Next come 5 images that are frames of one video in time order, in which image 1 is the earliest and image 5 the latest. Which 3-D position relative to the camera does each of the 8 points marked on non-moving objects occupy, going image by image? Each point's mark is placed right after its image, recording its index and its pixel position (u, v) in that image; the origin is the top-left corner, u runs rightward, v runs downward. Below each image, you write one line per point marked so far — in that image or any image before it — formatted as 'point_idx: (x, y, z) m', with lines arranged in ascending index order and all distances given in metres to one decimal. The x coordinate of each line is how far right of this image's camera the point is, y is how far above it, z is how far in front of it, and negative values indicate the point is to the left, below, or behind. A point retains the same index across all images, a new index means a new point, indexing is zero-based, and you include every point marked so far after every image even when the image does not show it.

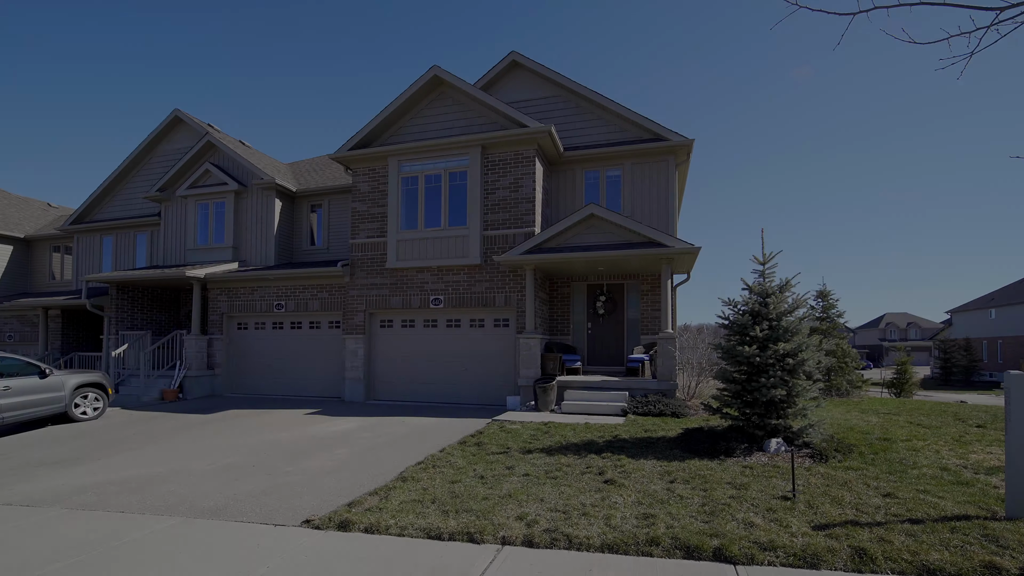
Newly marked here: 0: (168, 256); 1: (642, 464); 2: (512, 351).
0: (-11.2, +1.0, +18.2) m
1: (+1.6, -2.2, +7.0) m
2: (0.0, -1.6, +13.6) m
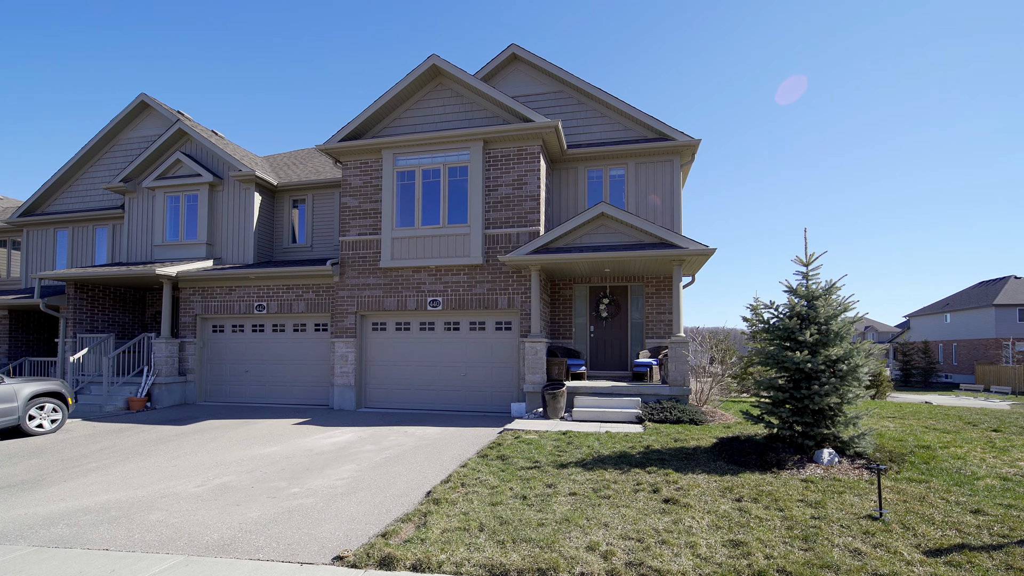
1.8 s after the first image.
0: (-11.3, +1.1, +16.8) m
1: (+2.1, -2.2, +6.4) m
2: (+0.1, -1.6, +12.9) m
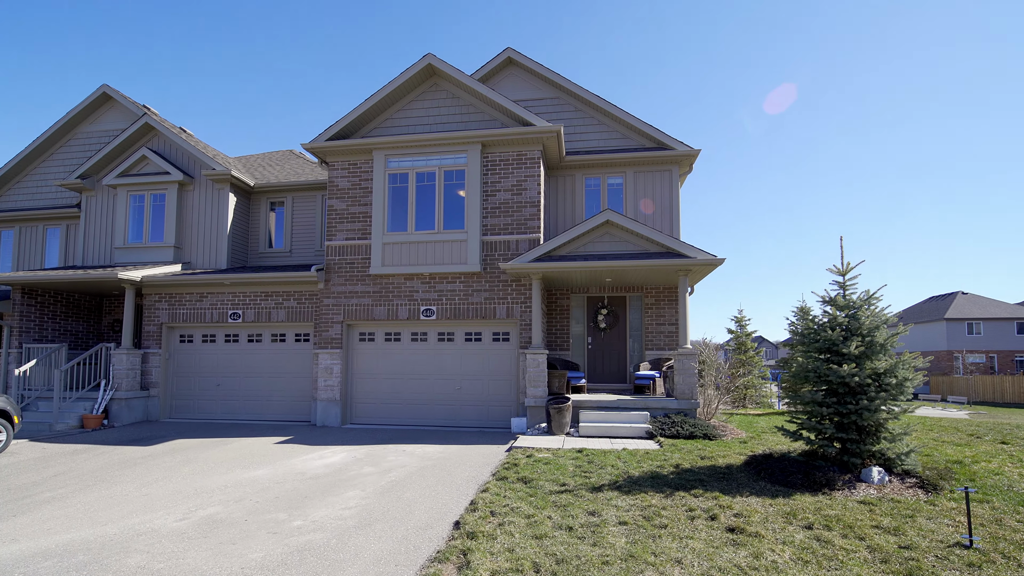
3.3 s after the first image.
0: (-11.6, +0.9, +15.4) m
1: (+2.5, -2.3, +5.9) m
2: (0.0, -1.8, +12.2) m
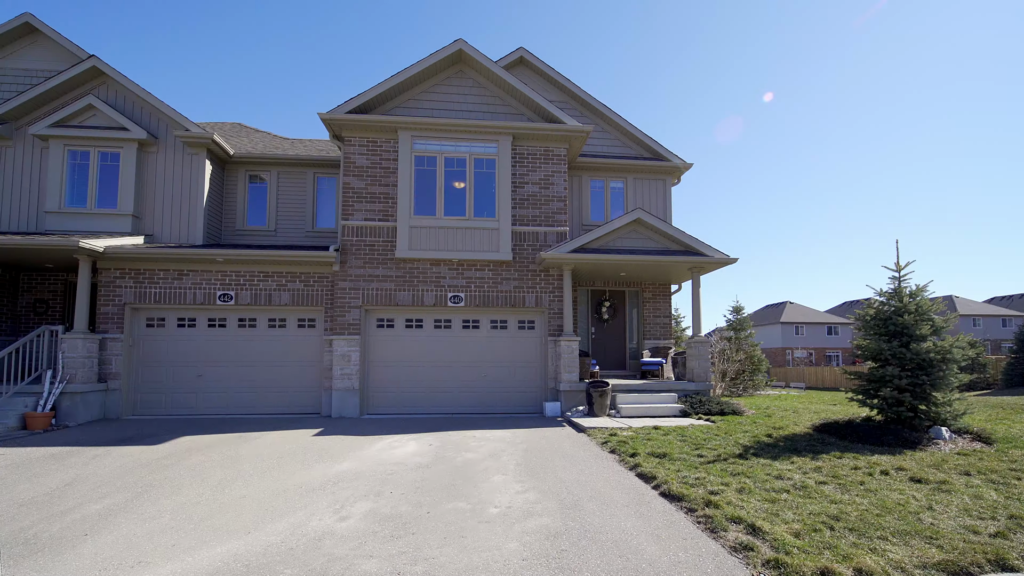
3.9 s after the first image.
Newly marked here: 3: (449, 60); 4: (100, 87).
0: (-11.3, +1.5, +12.7) m
1: (+4.5, -2.0, +6.6) m
2: (+0.6, -1.4, +12.2) m
3: (-1.5, +5.3, +12.4) m
4: (-9.7, +4.7, +13.2) m
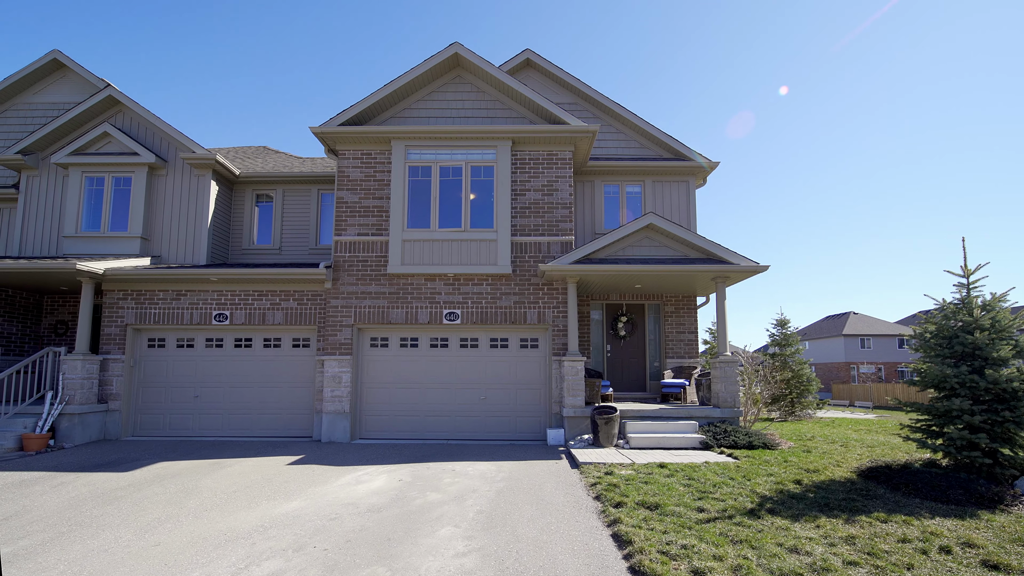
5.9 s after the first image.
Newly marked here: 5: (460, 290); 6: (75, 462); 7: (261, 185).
0: (-11.1, +1.0, +12.9) m
1: (+3.9, -2.1, +5.0) m
2: (+0.8, -1.7, +11.0) m
3: (-1.4, +5.0, +11.6) m
4: (-9.4, +4.2, +13.4) m
5: (-1.0, +0.1, +11.0) m
6: (-7.6, -3.0, +9.7) m
7: (-6.1, +2.6, +13.5) m
